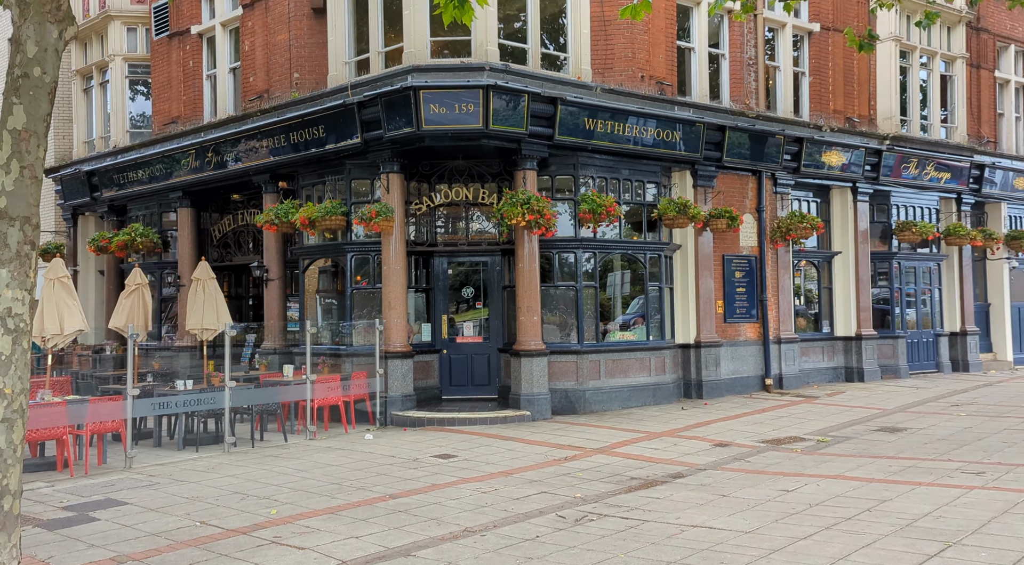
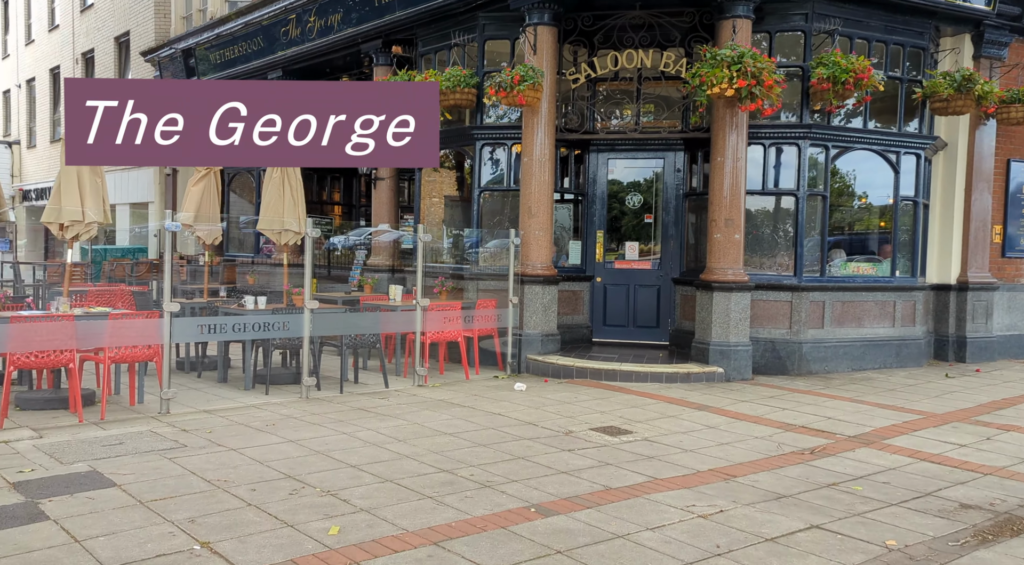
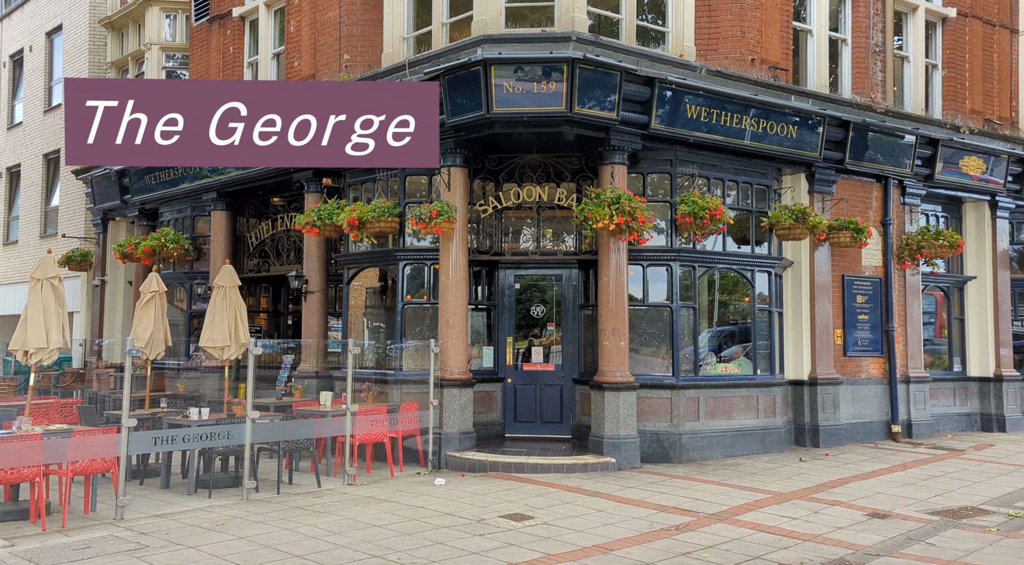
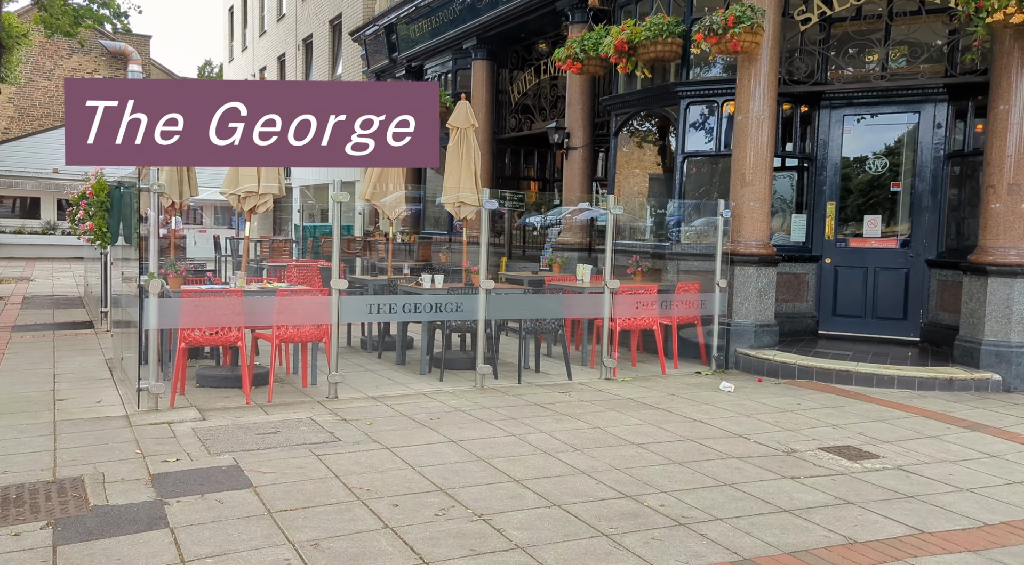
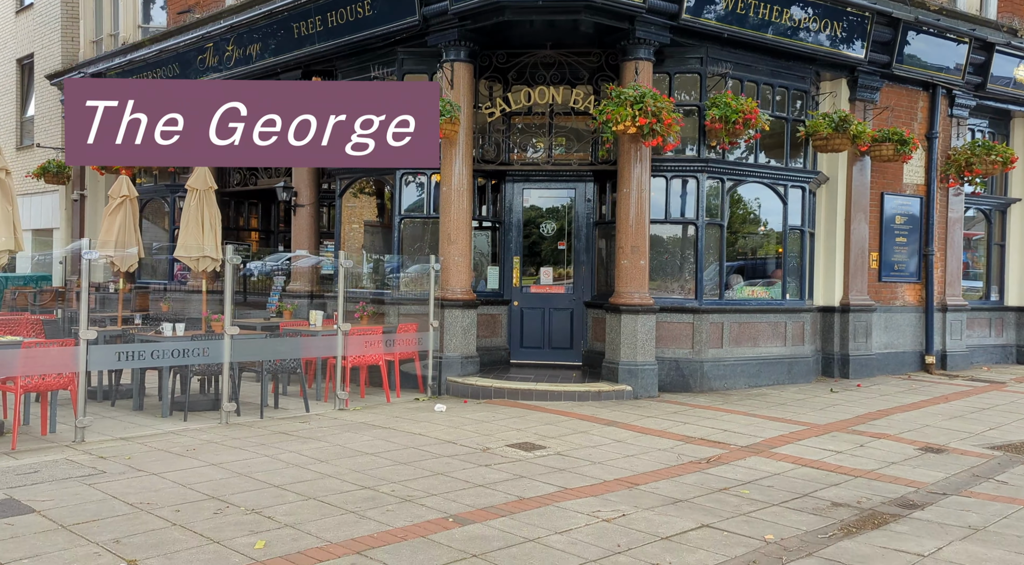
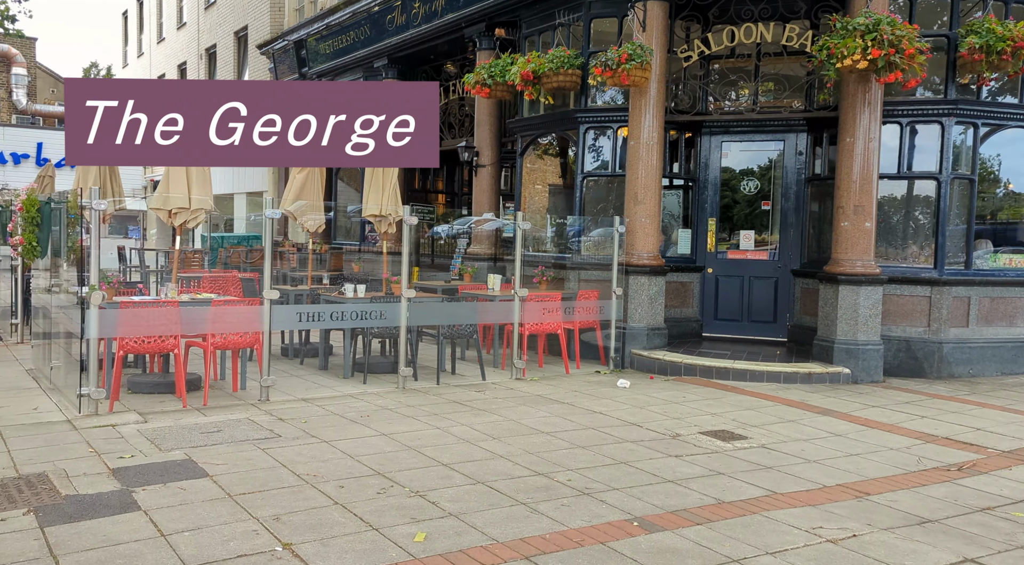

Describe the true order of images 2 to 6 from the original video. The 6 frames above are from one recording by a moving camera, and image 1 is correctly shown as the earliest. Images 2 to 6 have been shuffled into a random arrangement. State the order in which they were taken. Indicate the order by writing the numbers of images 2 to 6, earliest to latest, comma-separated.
3, 5, 2, 6, 4
